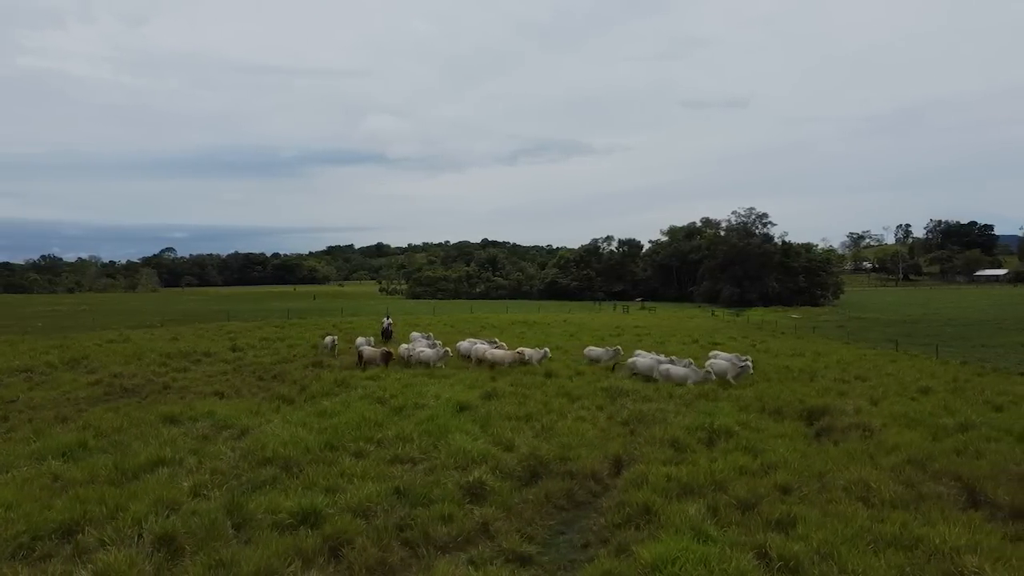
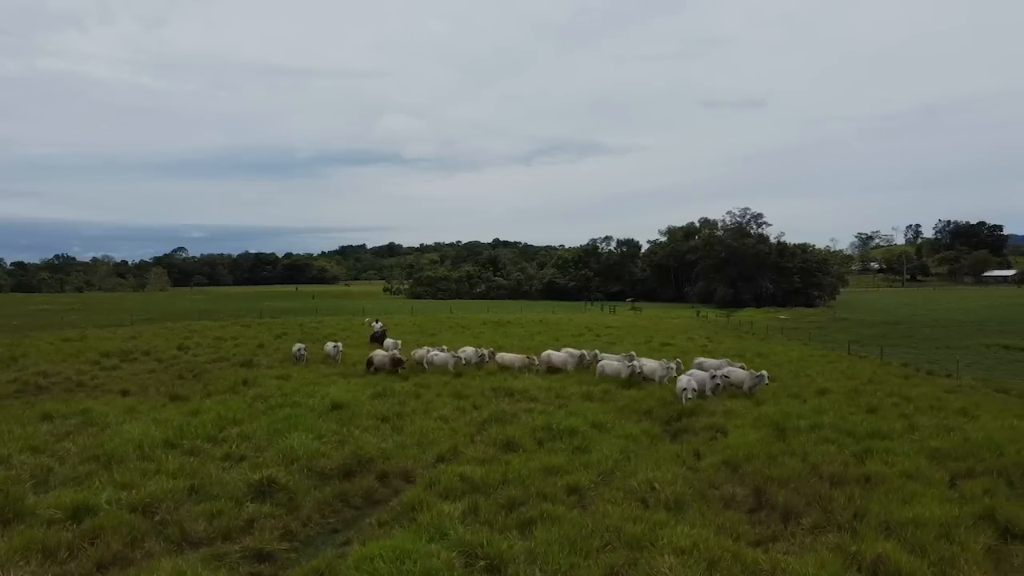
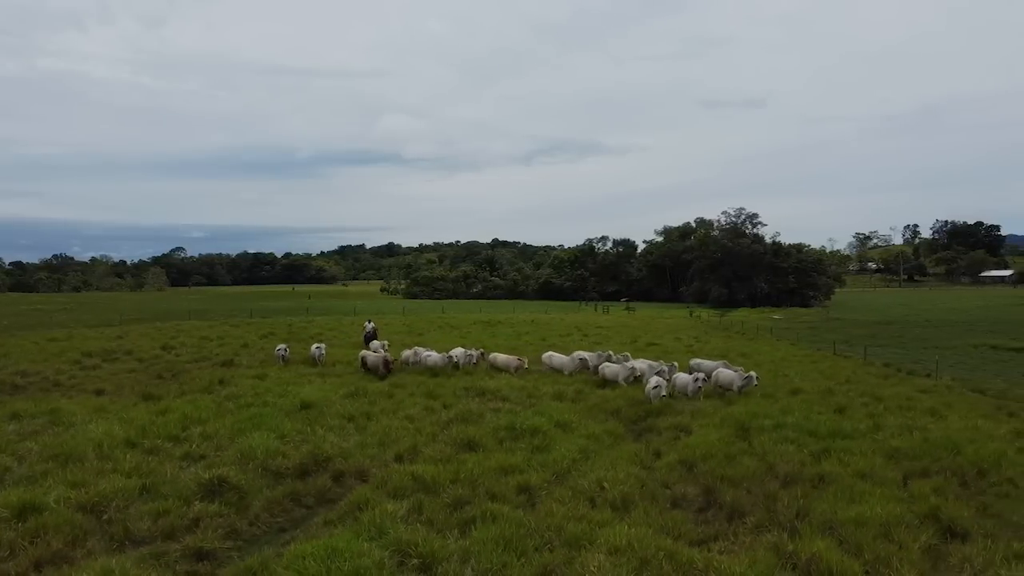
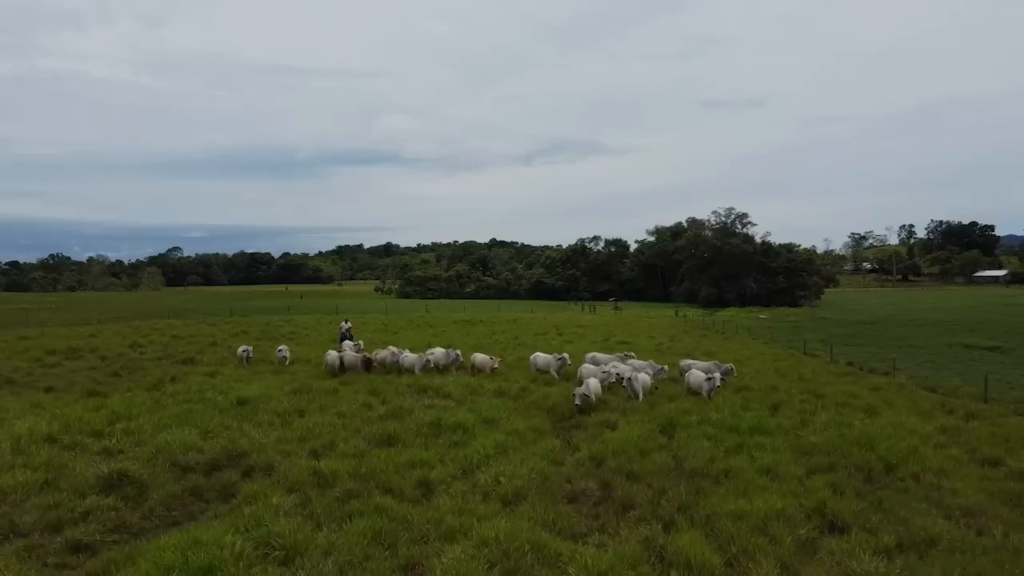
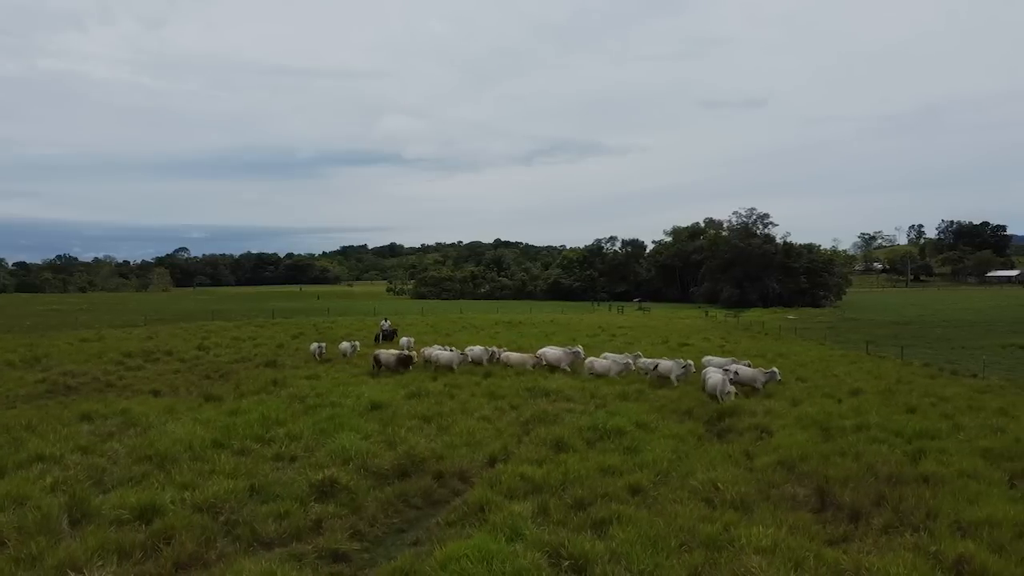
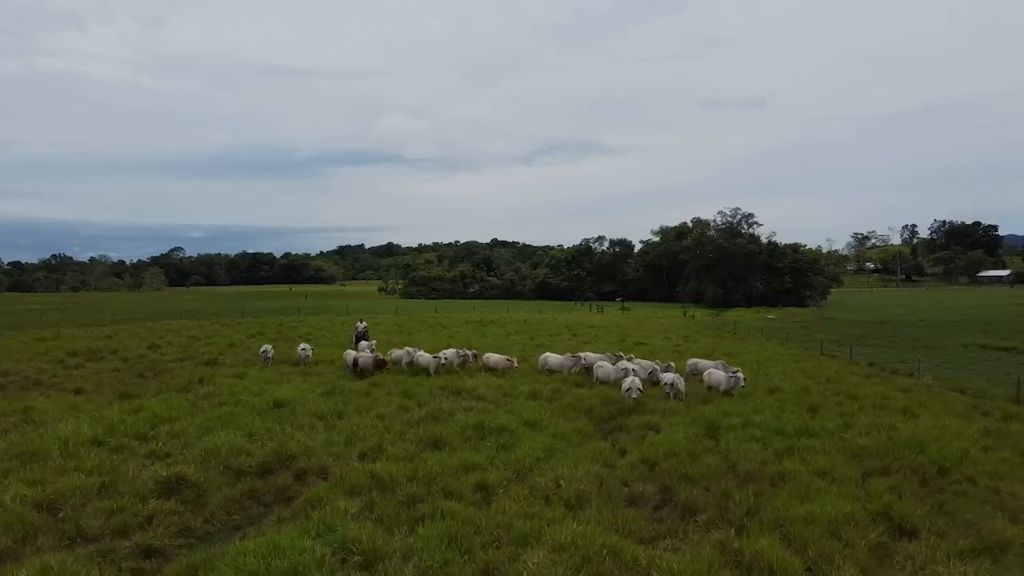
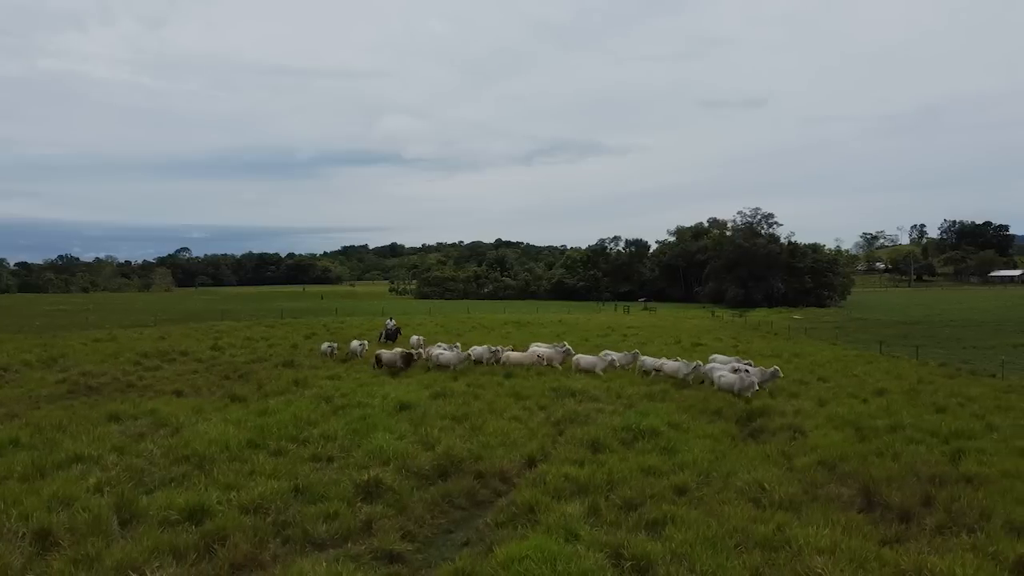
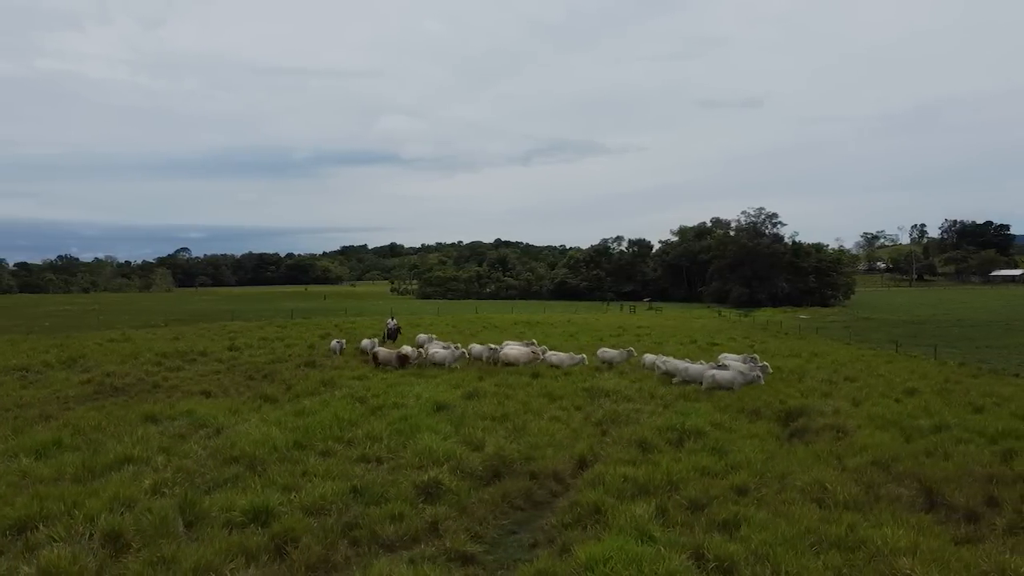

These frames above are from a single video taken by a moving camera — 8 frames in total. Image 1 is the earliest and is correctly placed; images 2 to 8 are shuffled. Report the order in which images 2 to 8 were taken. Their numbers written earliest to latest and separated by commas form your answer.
8, 7, 5, 2, 3, 6, 4
